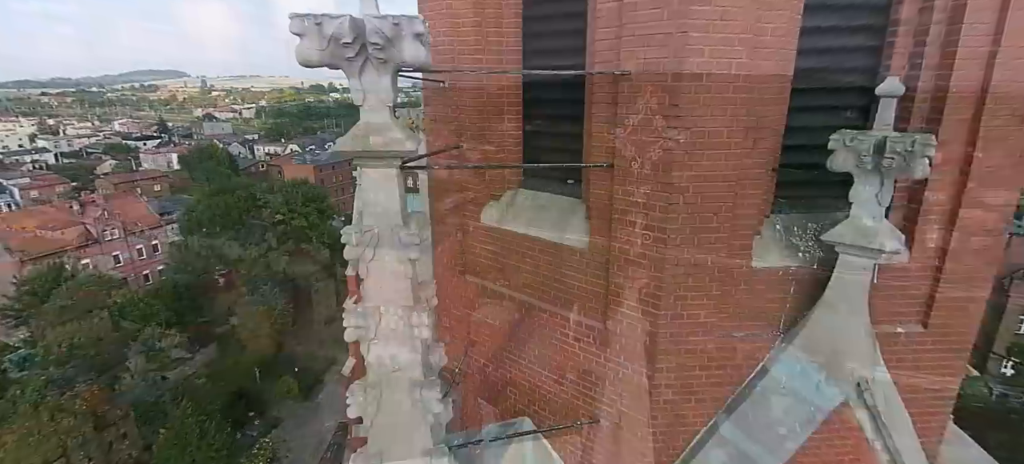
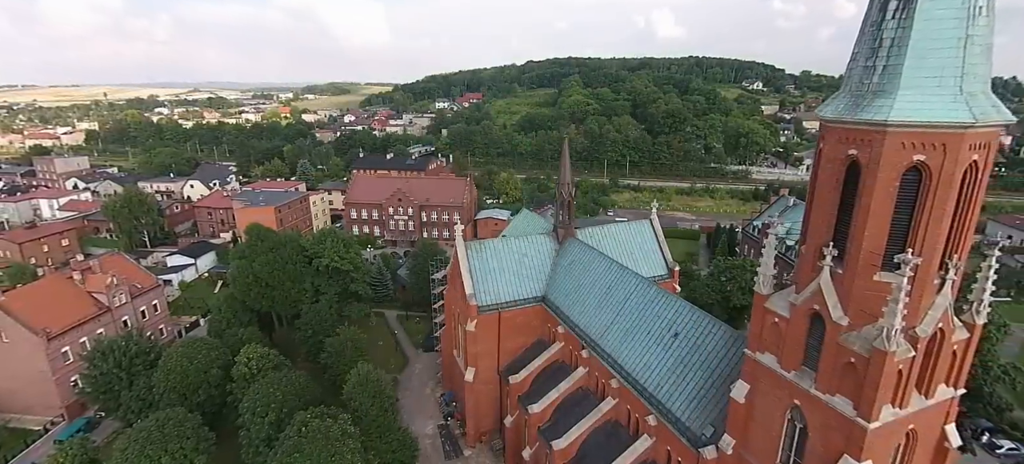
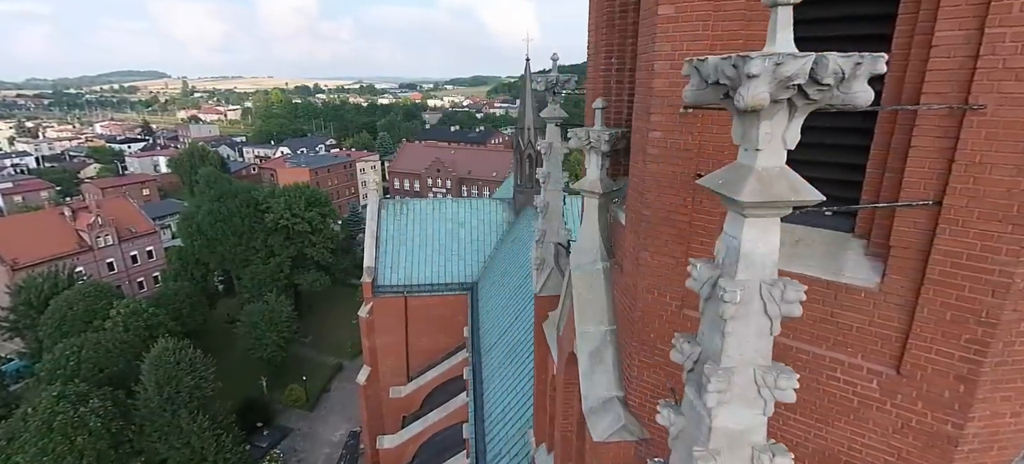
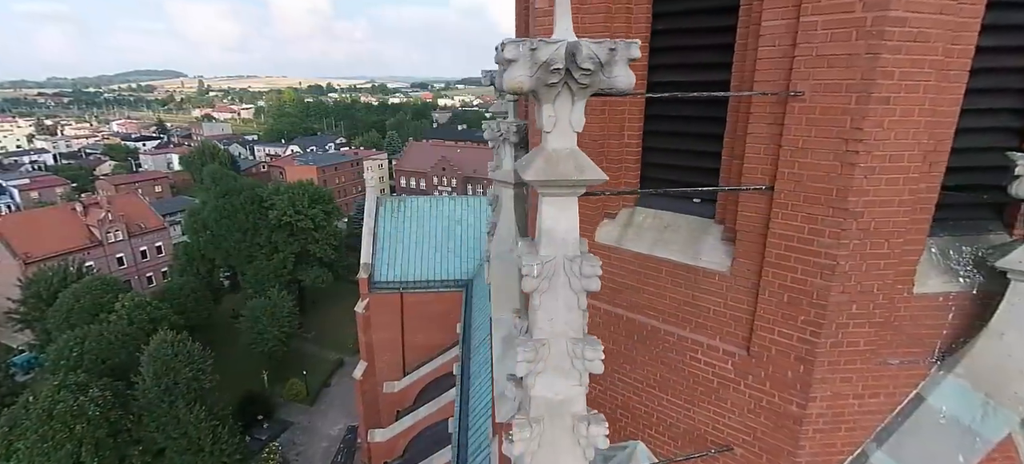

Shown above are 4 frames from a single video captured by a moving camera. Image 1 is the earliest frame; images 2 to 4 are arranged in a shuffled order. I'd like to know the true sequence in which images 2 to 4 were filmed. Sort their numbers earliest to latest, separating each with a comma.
4, 3, 2
